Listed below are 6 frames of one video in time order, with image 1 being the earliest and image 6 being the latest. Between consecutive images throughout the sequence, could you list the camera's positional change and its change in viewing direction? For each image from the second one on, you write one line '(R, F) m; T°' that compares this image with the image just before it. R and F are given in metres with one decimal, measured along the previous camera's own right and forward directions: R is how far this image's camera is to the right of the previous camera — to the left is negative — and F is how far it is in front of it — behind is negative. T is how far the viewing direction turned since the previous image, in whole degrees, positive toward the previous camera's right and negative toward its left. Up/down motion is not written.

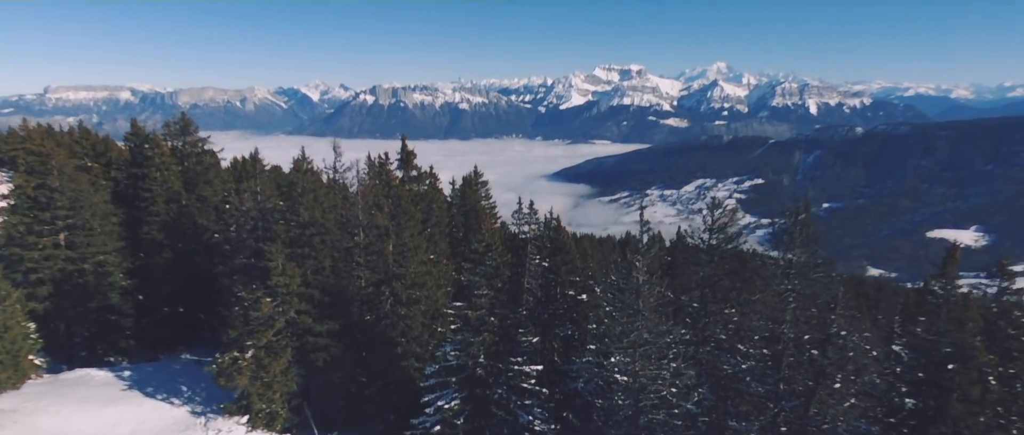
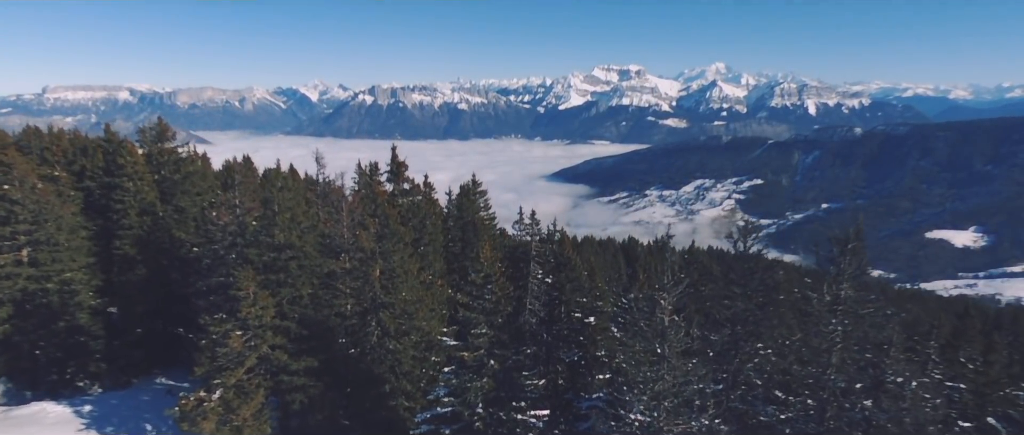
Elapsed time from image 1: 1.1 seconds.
(-0.1, +2.5) m; 0°
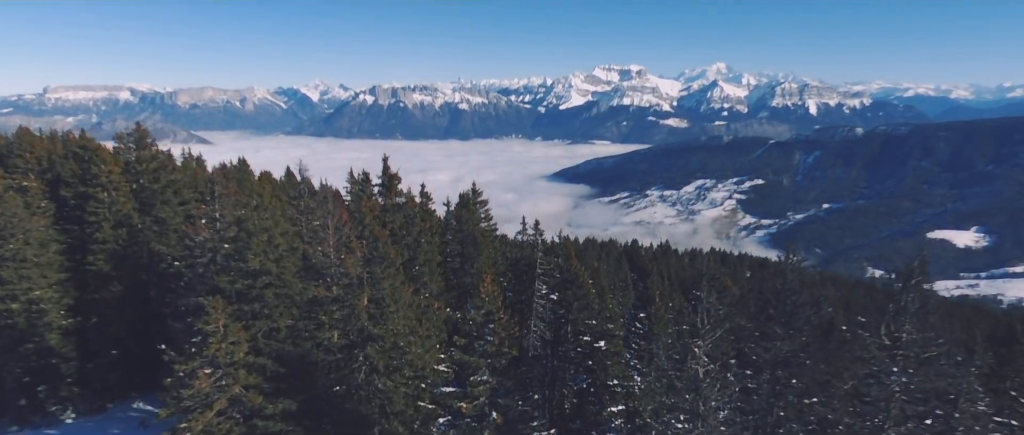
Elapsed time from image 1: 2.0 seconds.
(-0.1, +2.2) m; 0°
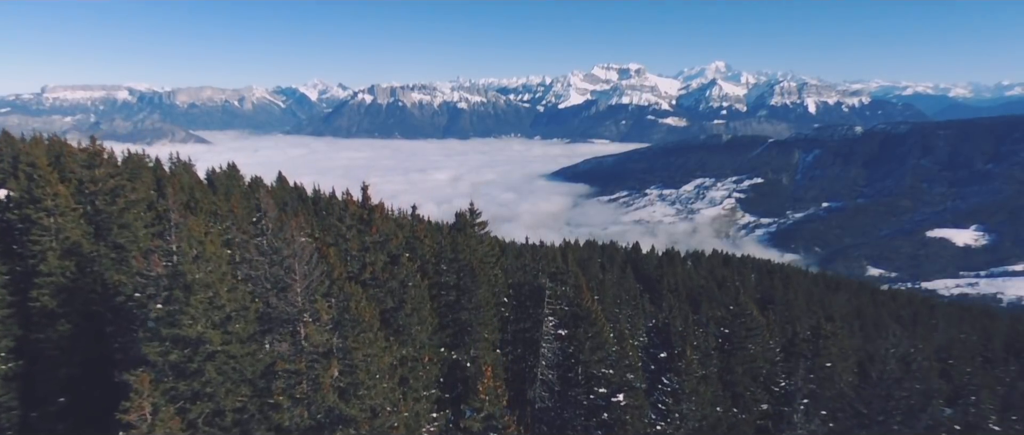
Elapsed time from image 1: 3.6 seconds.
(-0.2, +3.6) m; 0°
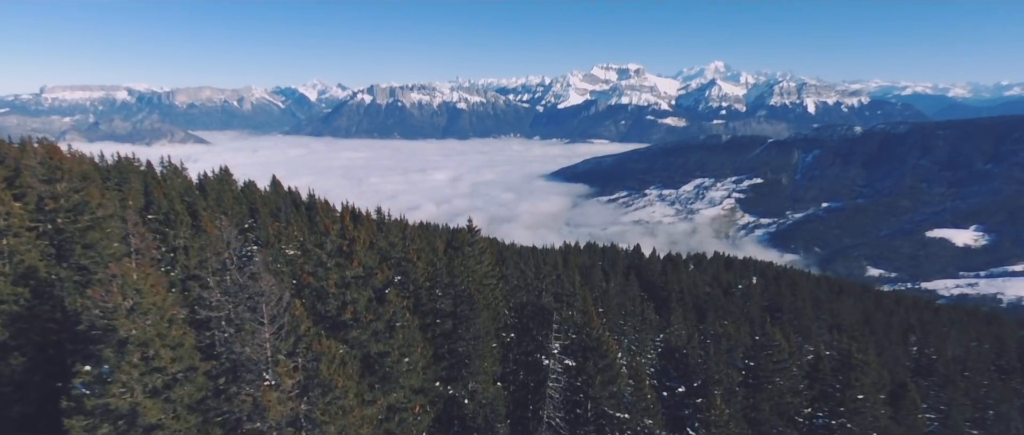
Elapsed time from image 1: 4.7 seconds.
(-0.1, +2.5) m; 0°
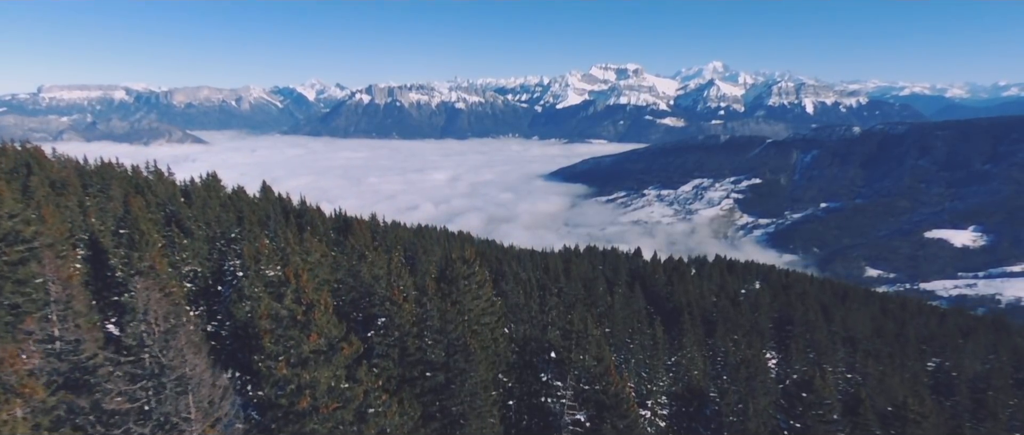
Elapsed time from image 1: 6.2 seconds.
(-0.2, +3.6) m; 0°
